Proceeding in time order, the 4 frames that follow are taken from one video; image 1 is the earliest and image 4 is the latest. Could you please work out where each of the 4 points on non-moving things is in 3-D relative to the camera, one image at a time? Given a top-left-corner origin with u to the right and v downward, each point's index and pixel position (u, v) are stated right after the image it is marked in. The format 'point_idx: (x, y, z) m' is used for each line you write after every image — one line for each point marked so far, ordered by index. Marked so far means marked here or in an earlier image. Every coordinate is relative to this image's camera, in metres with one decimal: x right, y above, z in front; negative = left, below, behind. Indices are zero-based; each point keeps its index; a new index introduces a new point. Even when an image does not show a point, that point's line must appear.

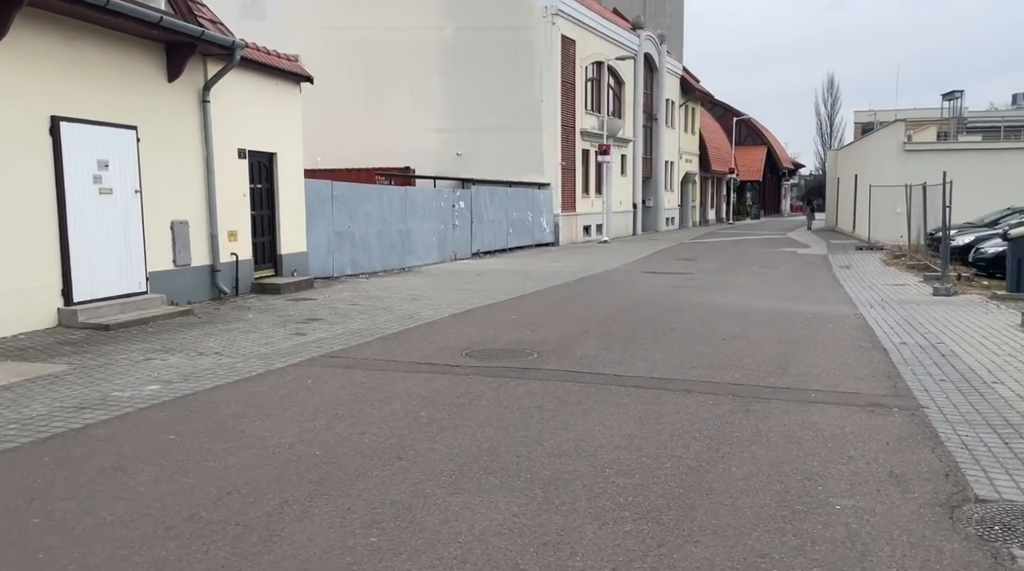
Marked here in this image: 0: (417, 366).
0: (-0.8, -0.7, +7.9) m
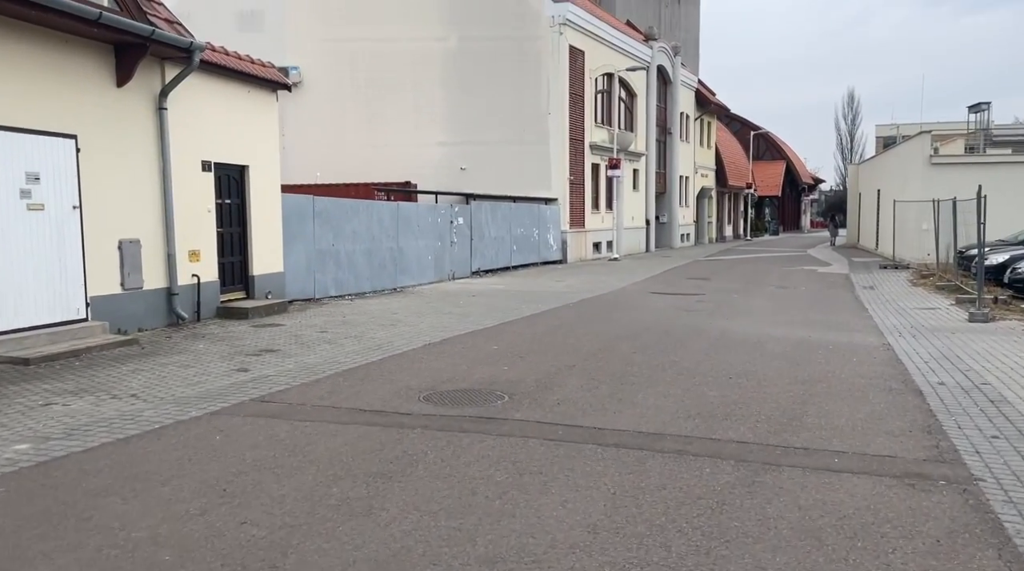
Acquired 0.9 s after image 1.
0: (-1.1, -0.9, +6.6) m
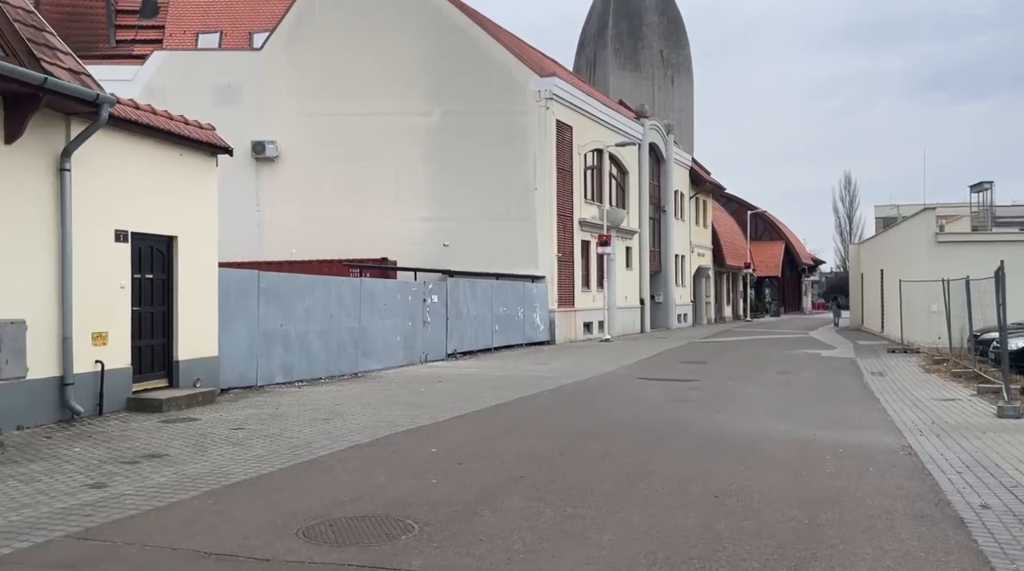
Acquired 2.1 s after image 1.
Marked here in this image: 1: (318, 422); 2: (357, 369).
0: (-1.6, -1.4, +4.8) m
1: (-2.1, -1.5, +10.4) m
2: (-2.9, -1.5, +17.5) m
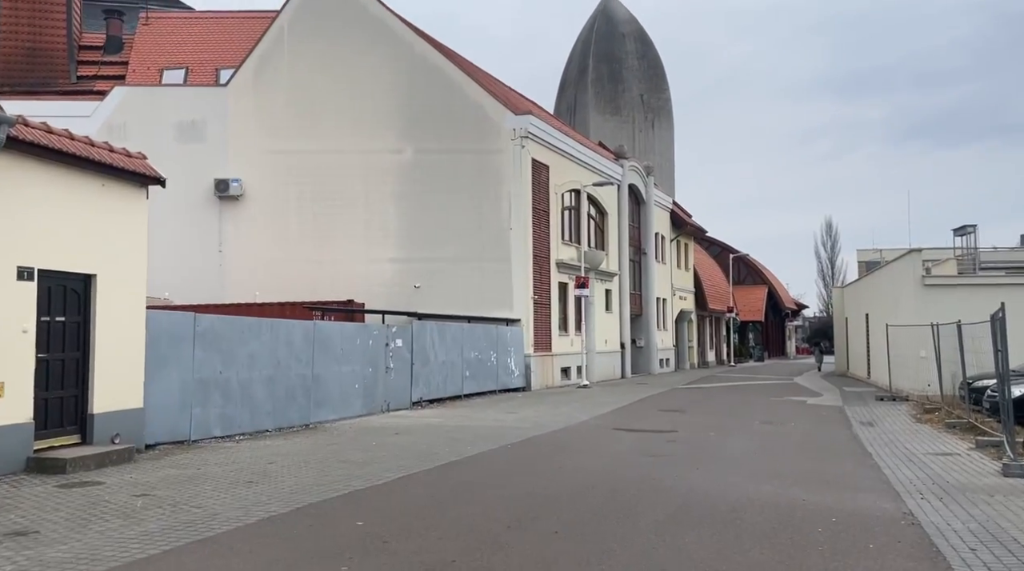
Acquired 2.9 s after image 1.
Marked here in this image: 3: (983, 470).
0: (-2.0, -1.6, +3.5) m
1: (-2.6, -1.9, +9.1) m
2: (-3.5, -2.3, +16.2) m
3: (+5.9, -2.3, +11.8) m
